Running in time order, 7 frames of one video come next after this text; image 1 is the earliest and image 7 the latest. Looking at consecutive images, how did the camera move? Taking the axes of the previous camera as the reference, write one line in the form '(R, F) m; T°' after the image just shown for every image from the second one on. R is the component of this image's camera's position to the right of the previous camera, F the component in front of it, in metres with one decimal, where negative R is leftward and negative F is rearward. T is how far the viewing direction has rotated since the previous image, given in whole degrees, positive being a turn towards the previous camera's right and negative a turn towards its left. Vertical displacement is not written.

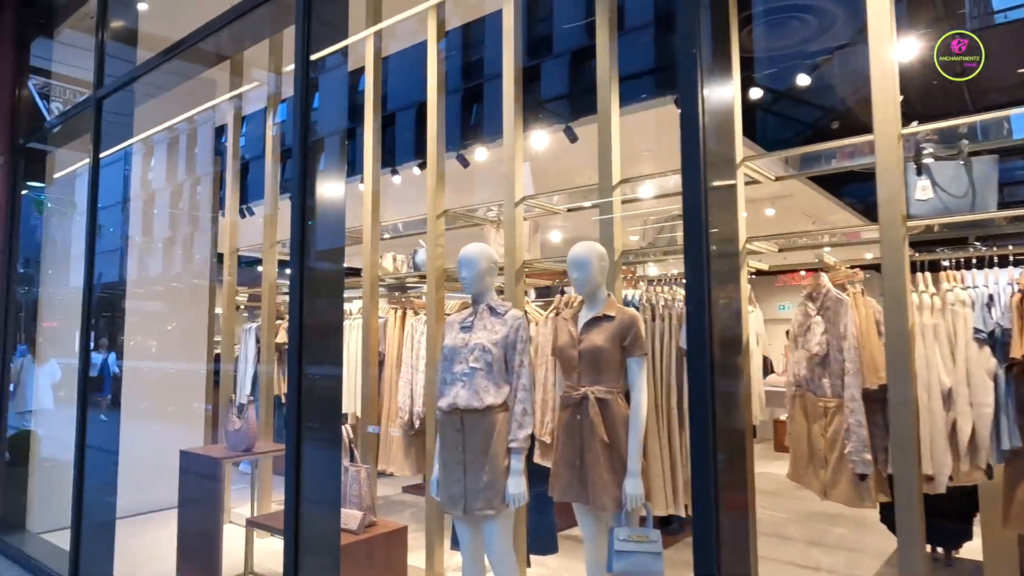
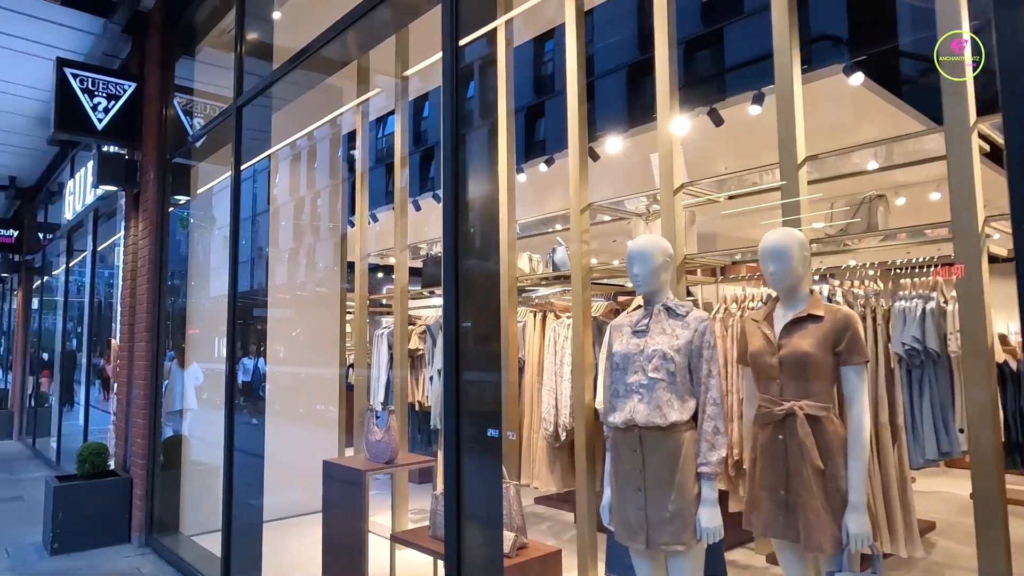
(-0.2, +0.3) m; -9°
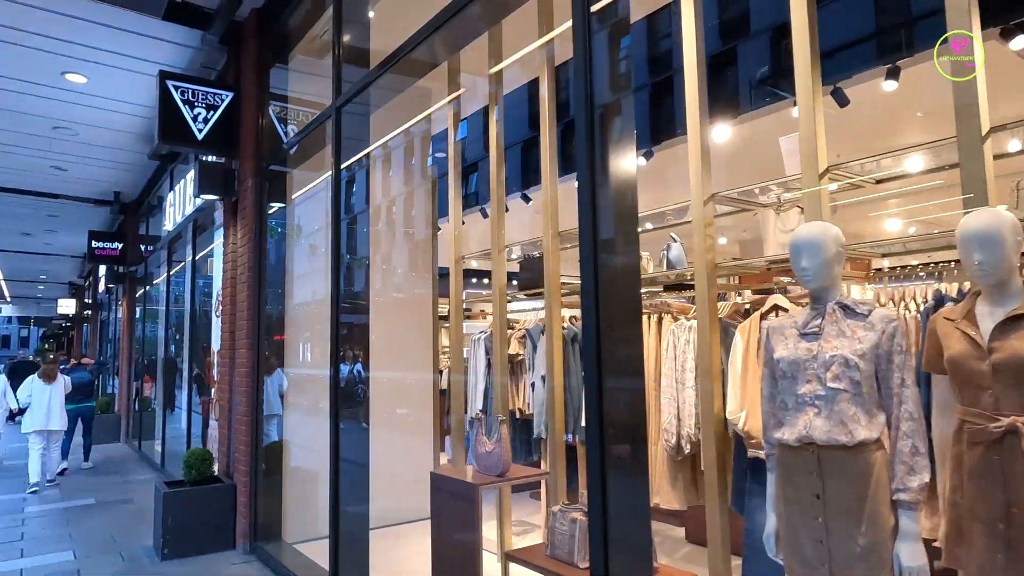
(-0.2, +0.2) m; -6°
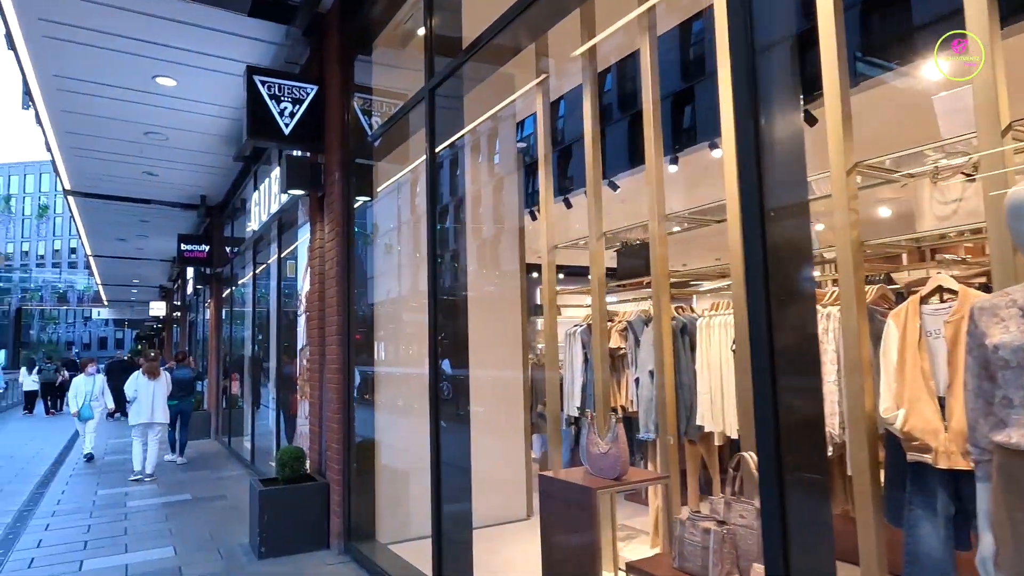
(-0.2, +0.2) m; -6°
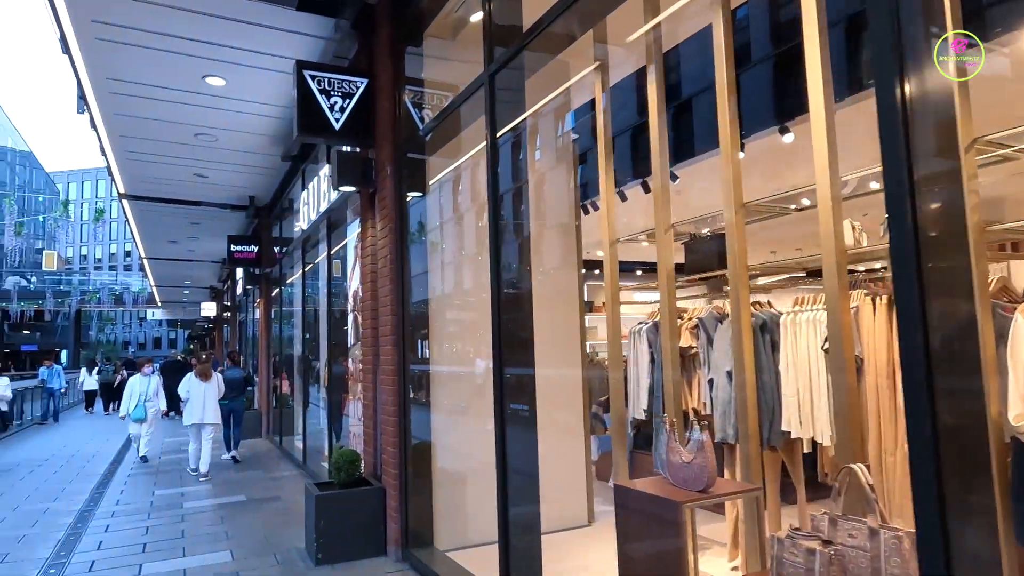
(-0.1, +0.2) m; -3°
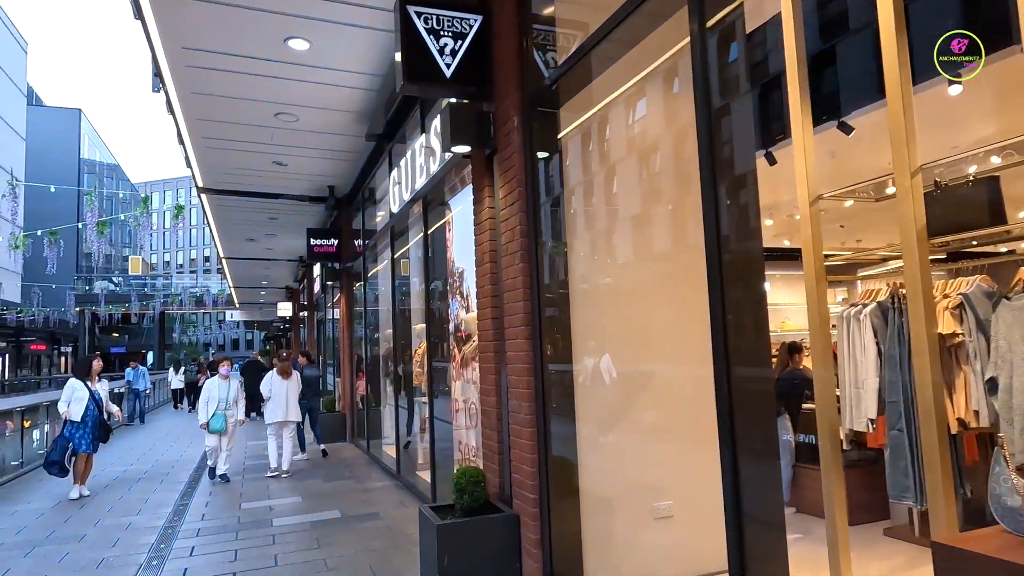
(-0.5, +0.8) m; -5°
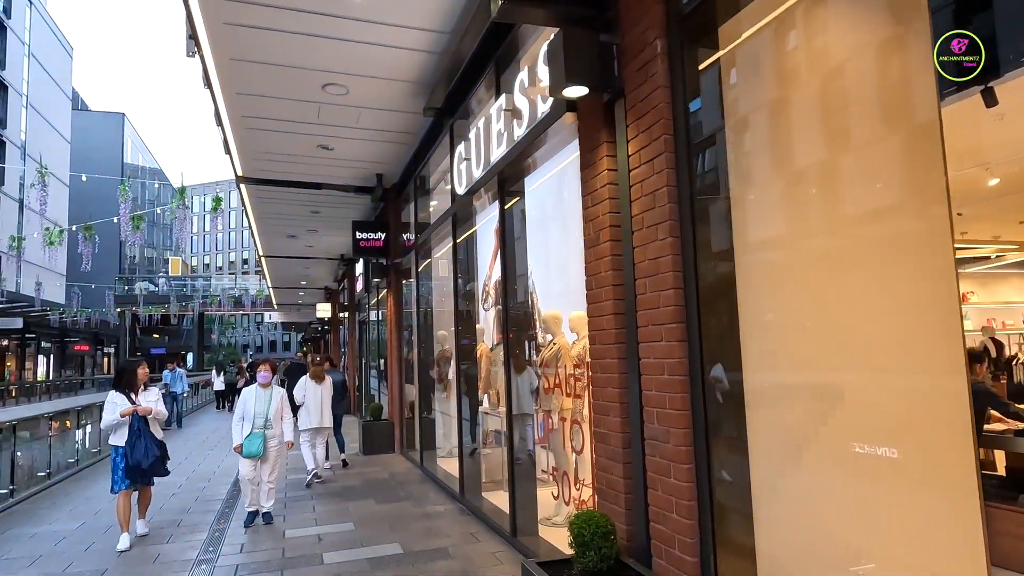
(-0.4, +0.9) m; -3°
